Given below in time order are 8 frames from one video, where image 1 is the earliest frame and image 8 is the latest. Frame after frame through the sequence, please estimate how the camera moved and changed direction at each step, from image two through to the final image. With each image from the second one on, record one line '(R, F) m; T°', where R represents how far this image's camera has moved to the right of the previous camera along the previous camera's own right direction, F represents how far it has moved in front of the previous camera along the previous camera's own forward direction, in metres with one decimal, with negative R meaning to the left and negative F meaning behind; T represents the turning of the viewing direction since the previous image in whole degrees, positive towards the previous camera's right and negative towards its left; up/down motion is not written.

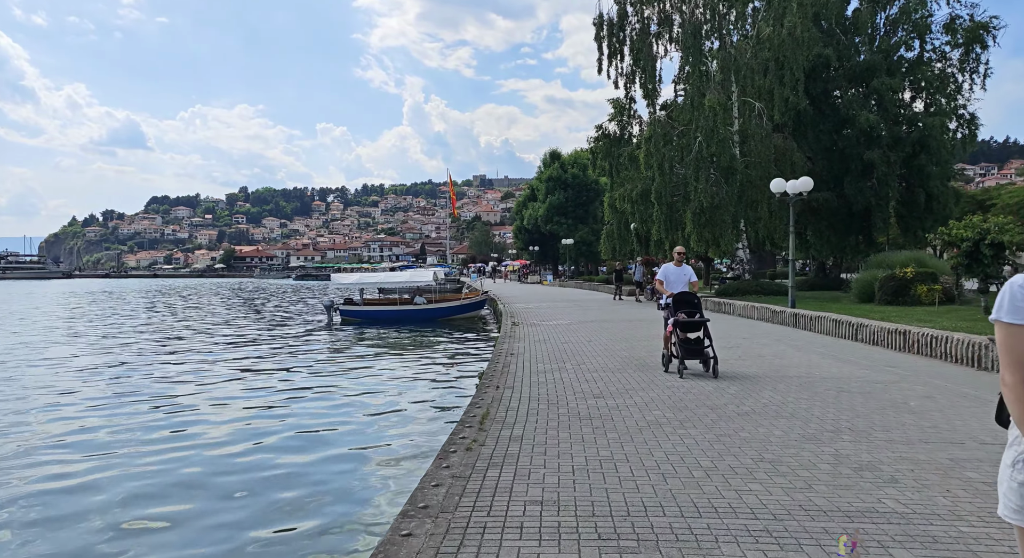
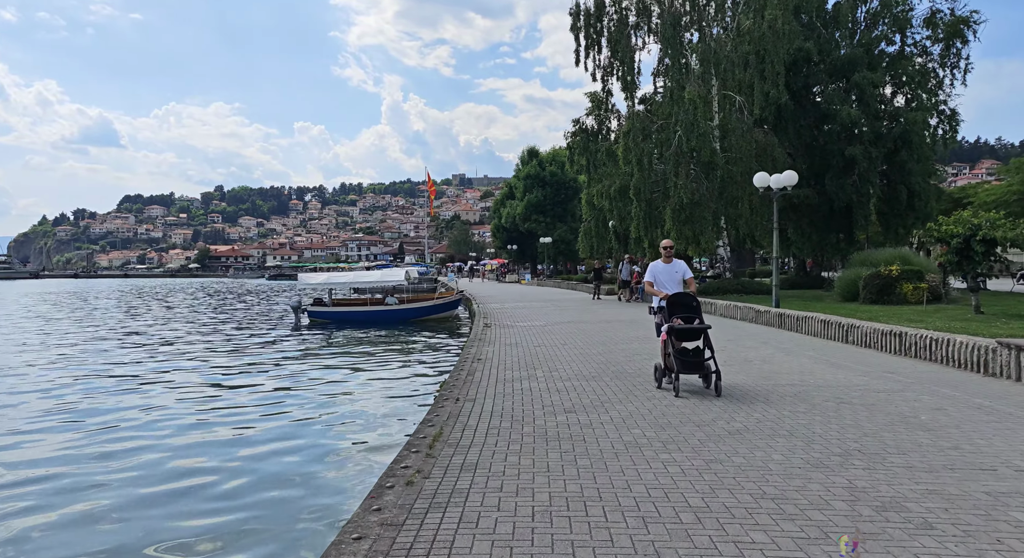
(+0.2, +1.0) m; +2°
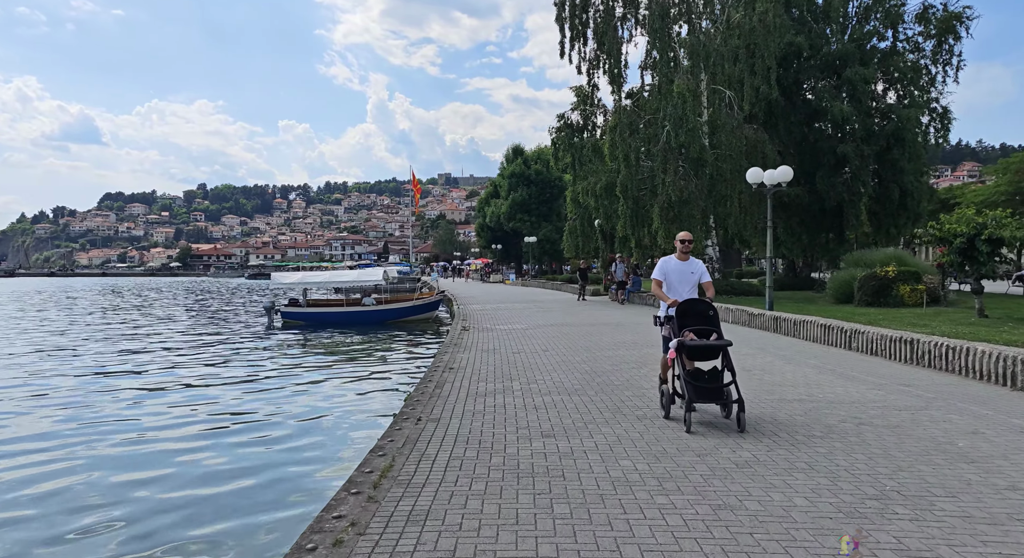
(+0.2, +1.1) m; +1°
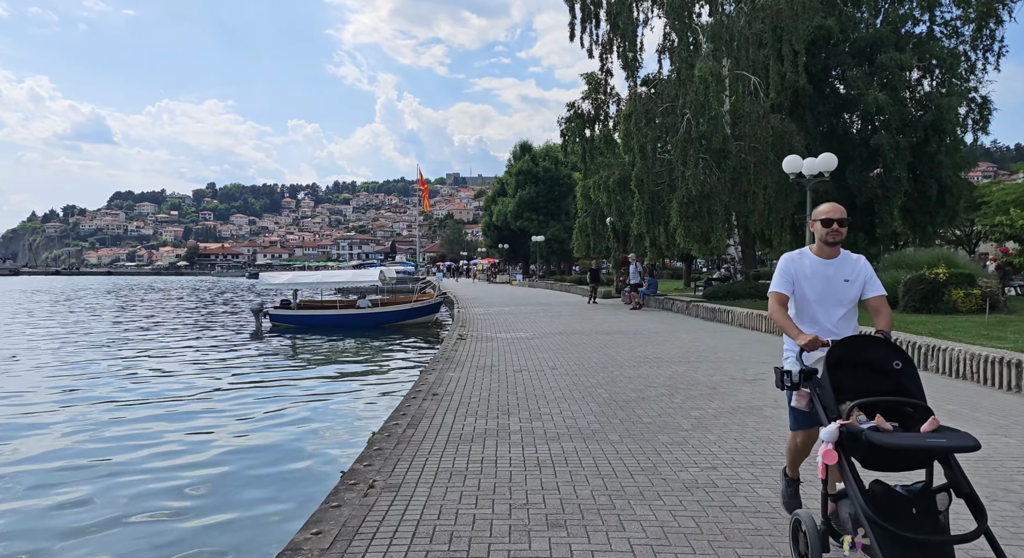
(+0.1, +2.1) m; -1°
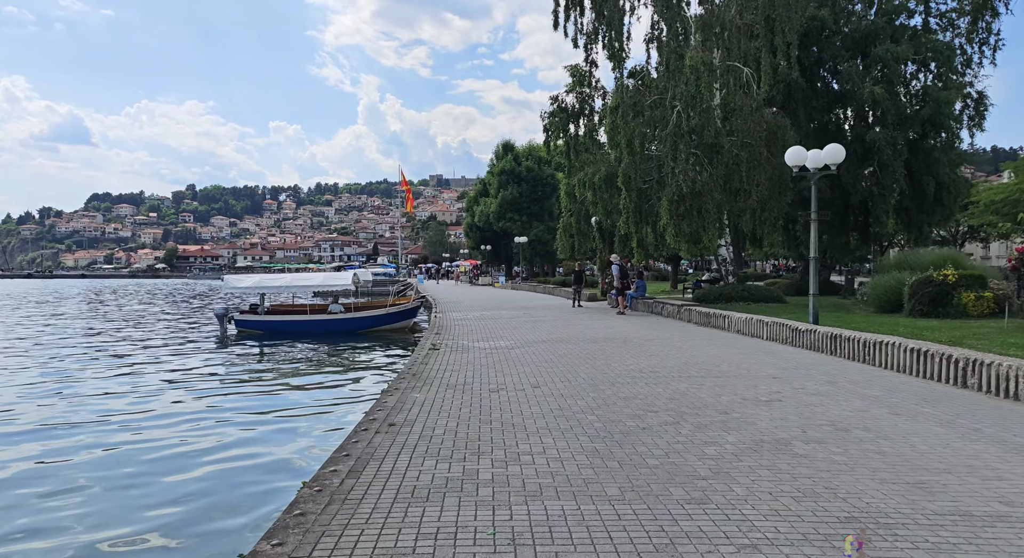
(+0.1, +1.4) m; +1°
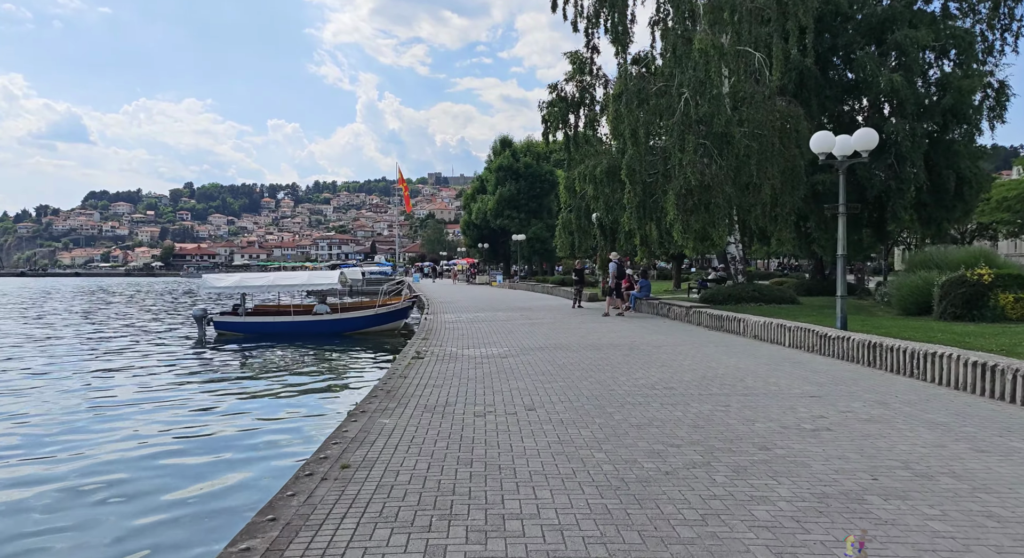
(+0.1, +1.5) m; 0°
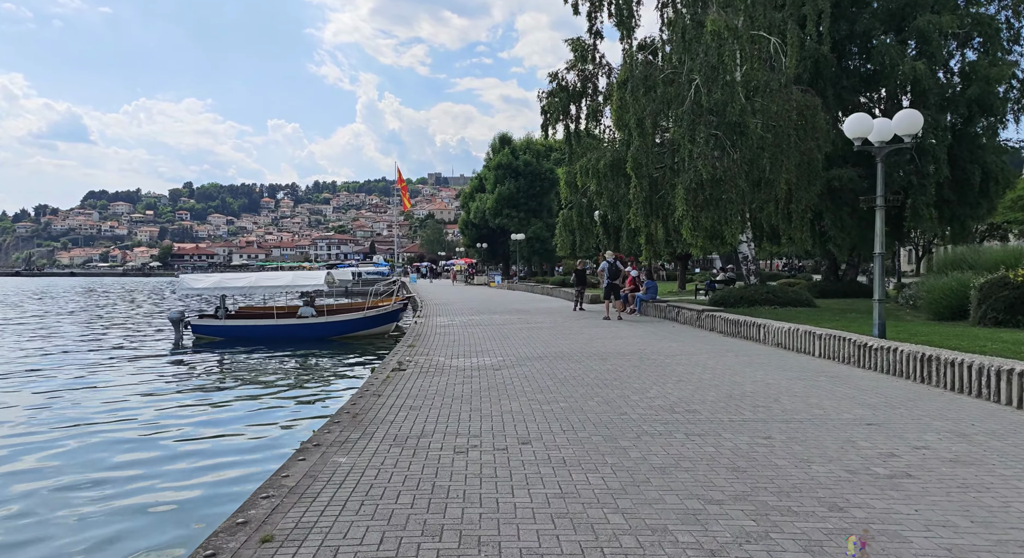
(+0.1, +1.5) m; 0°
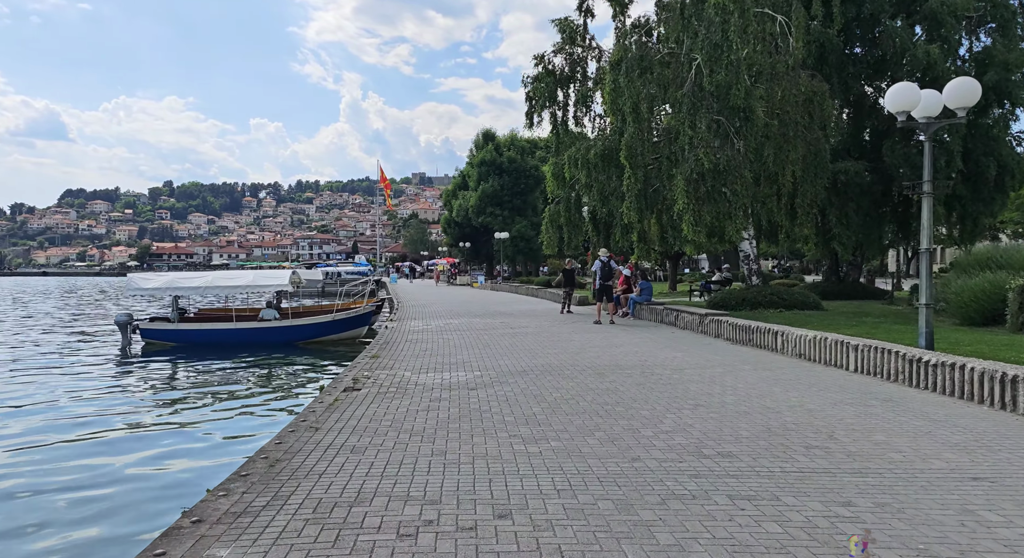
(+0.1, +1.9) m; +1°
